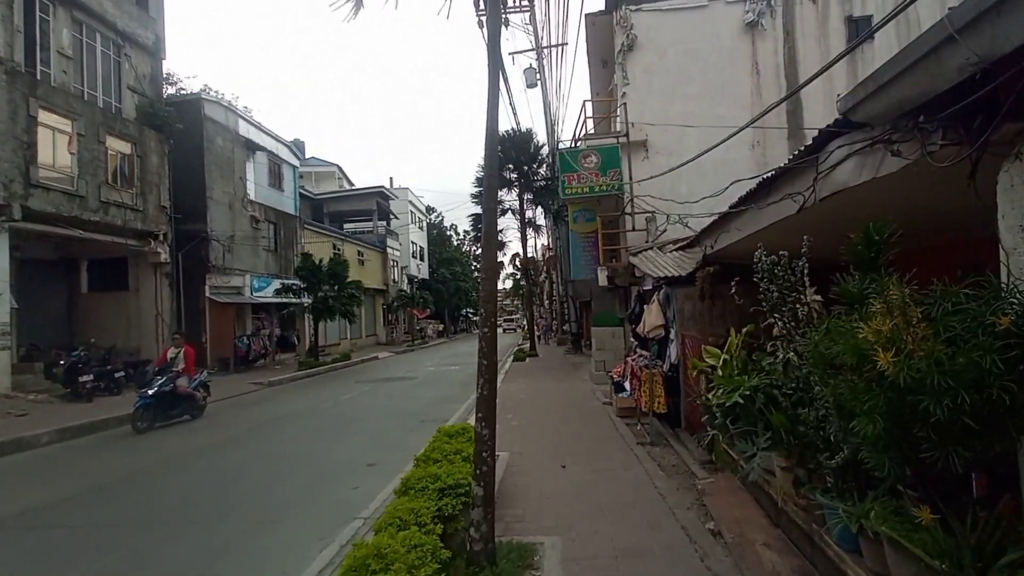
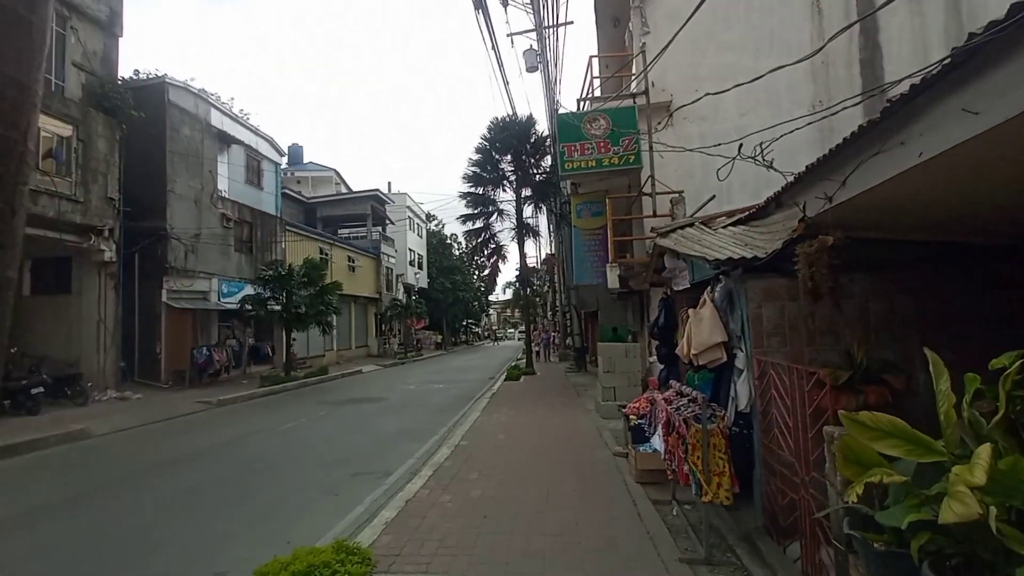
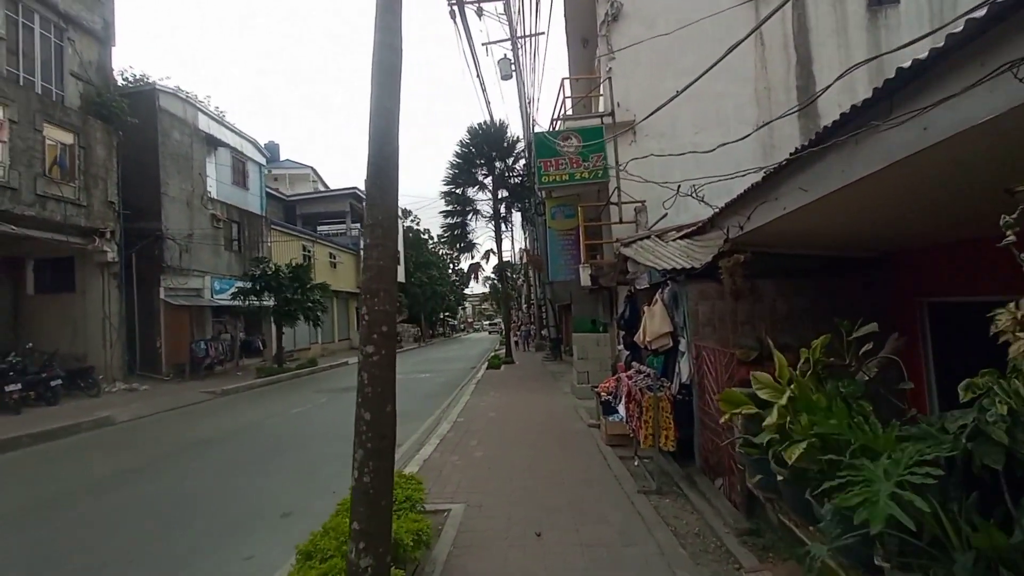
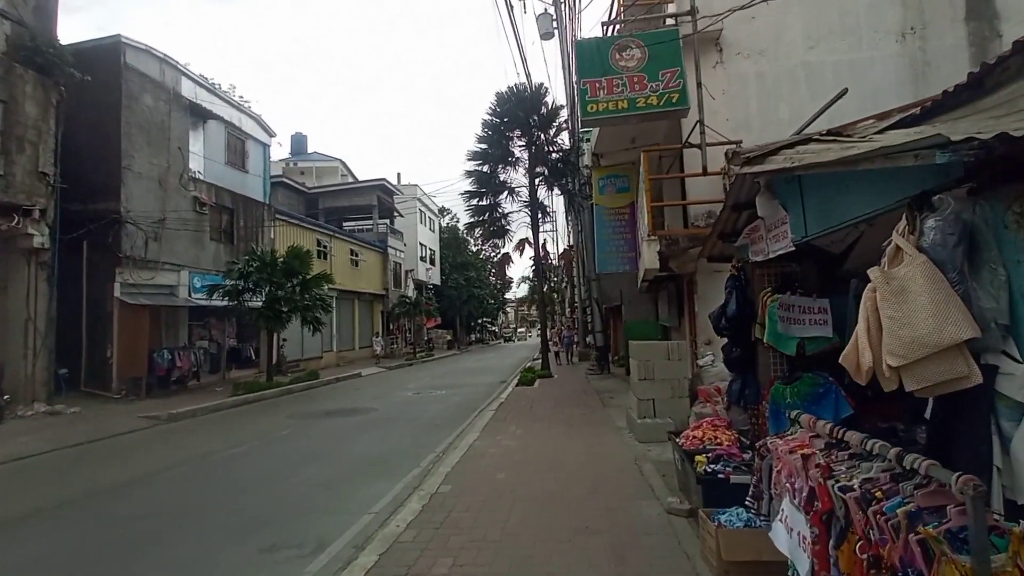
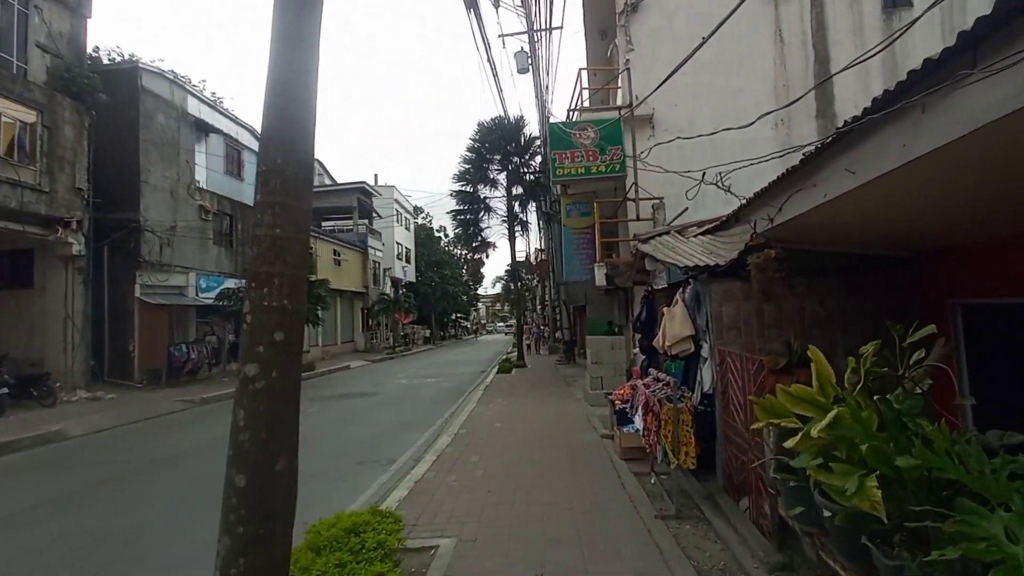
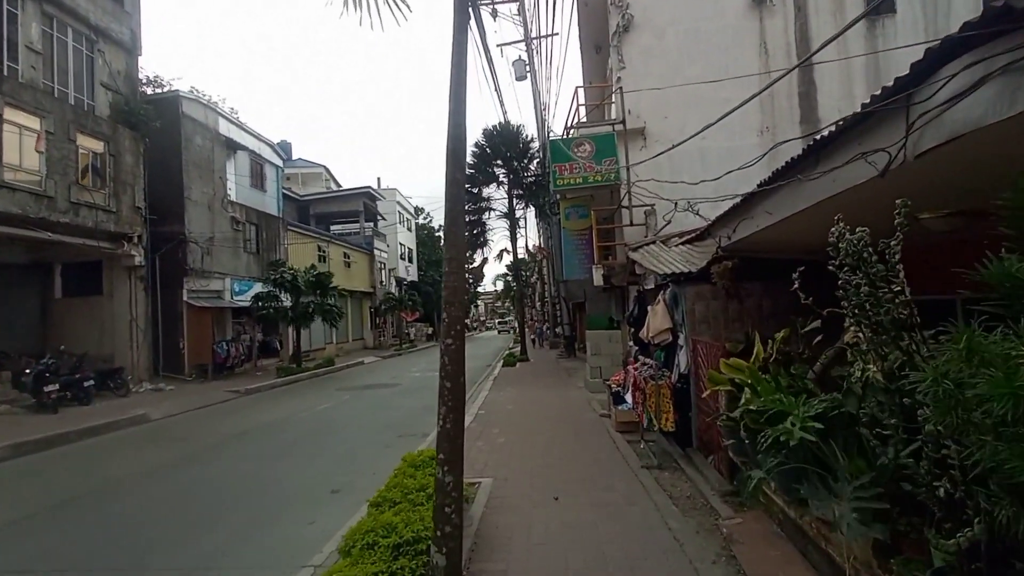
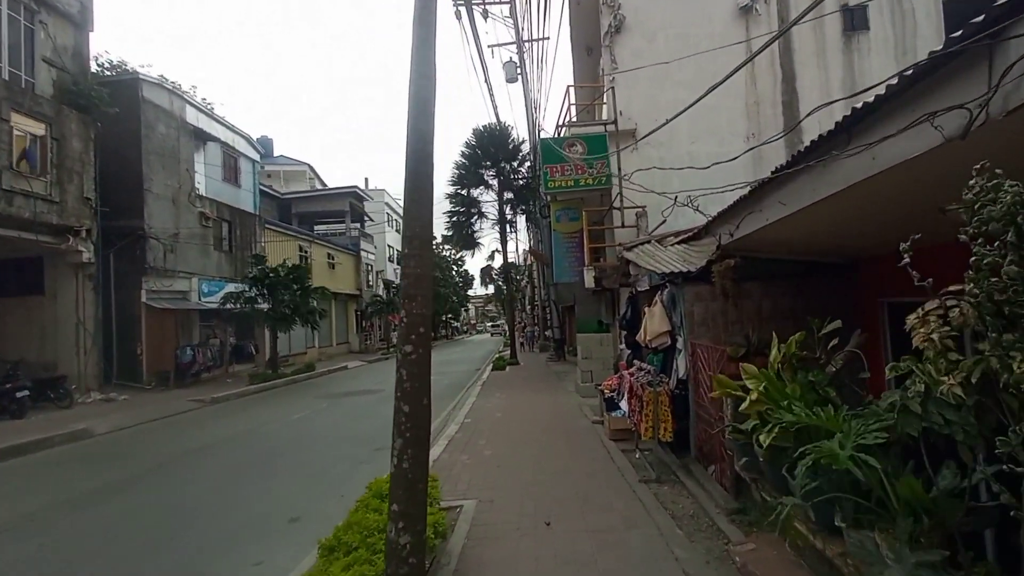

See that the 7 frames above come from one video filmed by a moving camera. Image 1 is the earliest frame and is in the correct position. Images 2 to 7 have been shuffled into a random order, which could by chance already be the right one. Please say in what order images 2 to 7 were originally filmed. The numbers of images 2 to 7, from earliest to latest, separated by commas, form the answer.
6, 7, 3, 5, 2, 4
